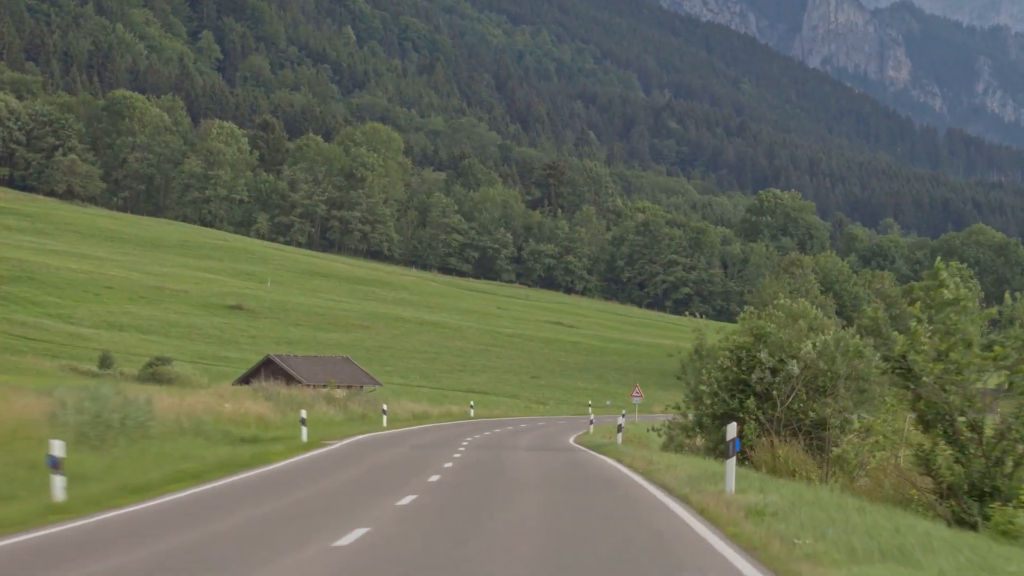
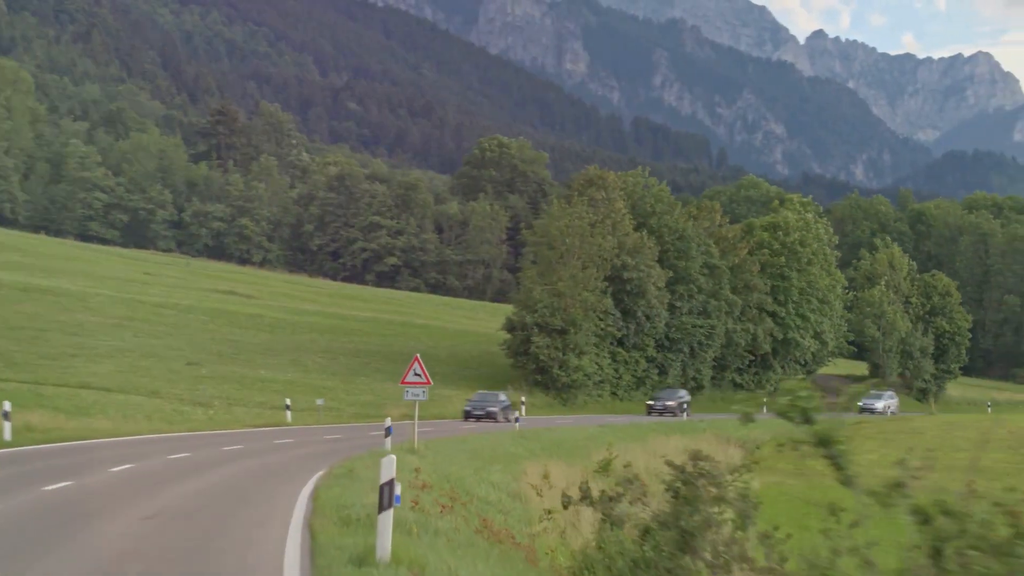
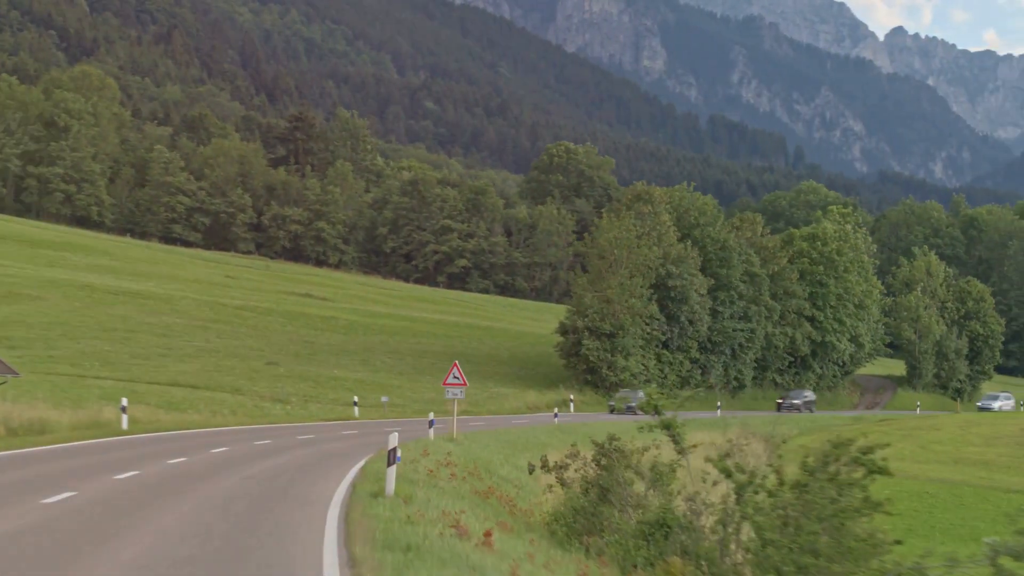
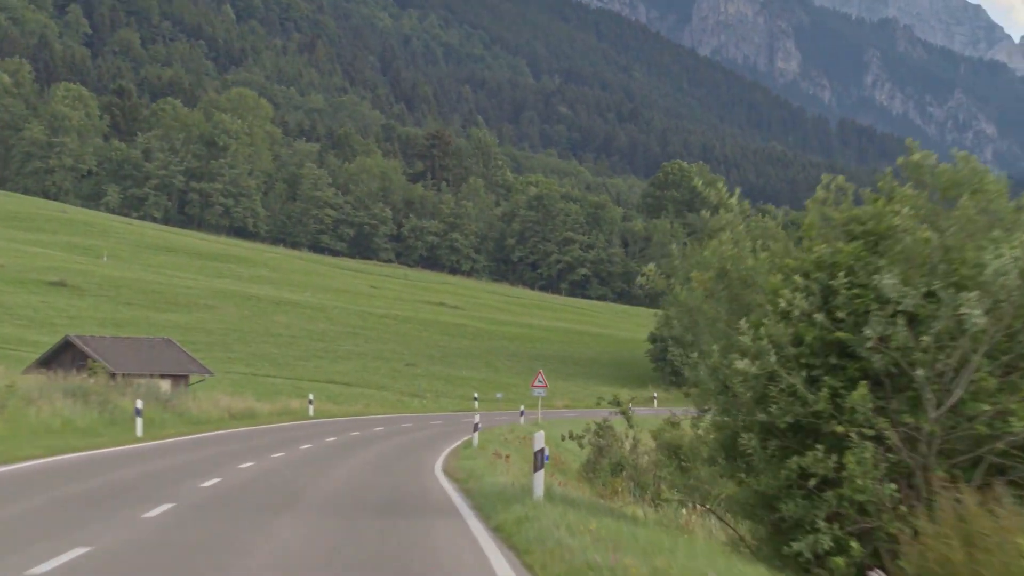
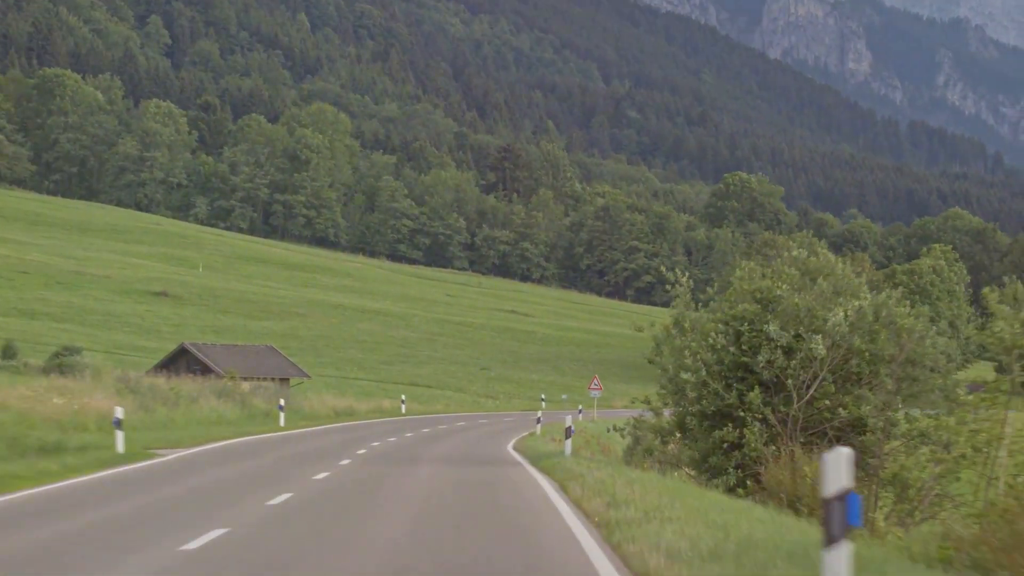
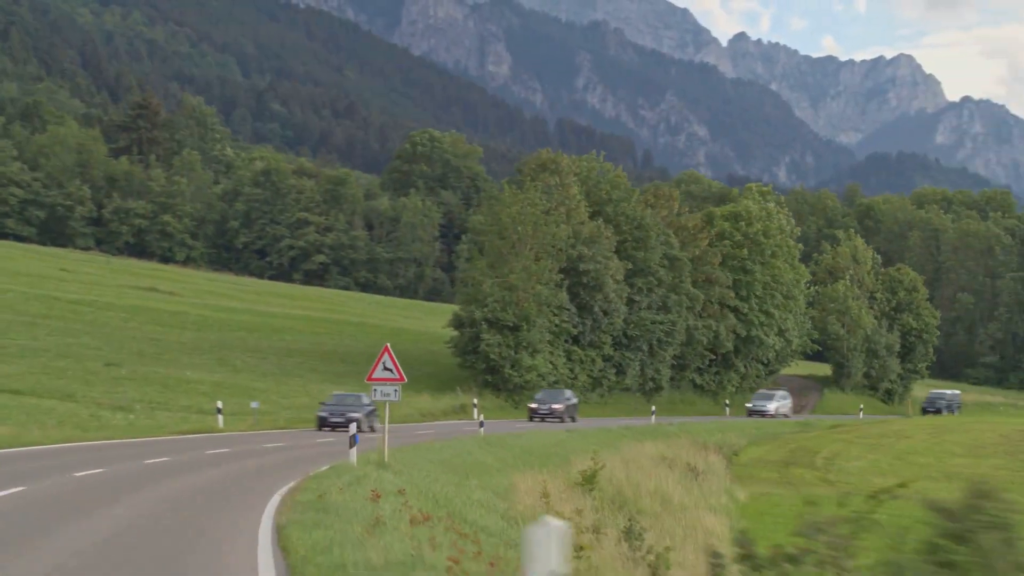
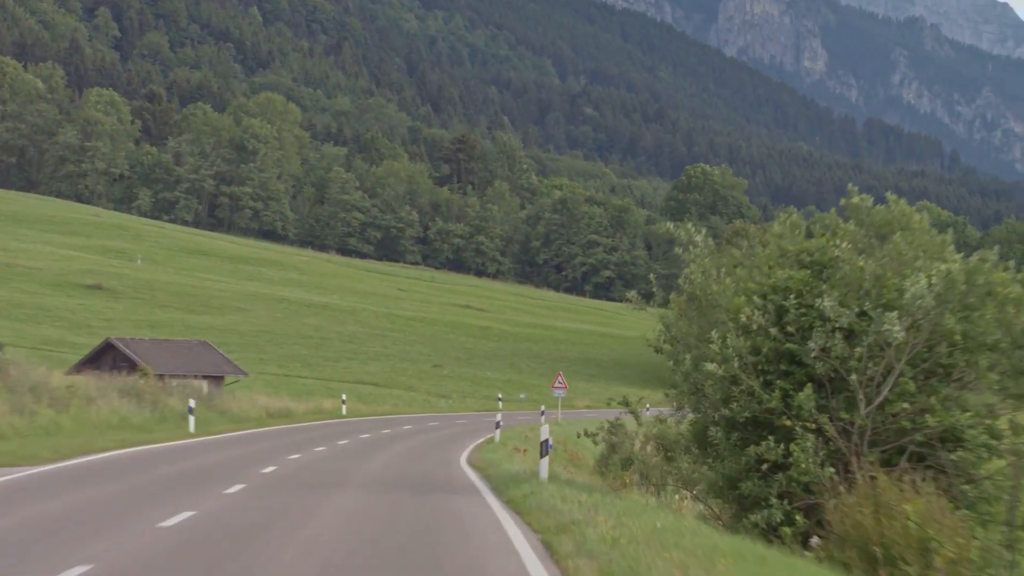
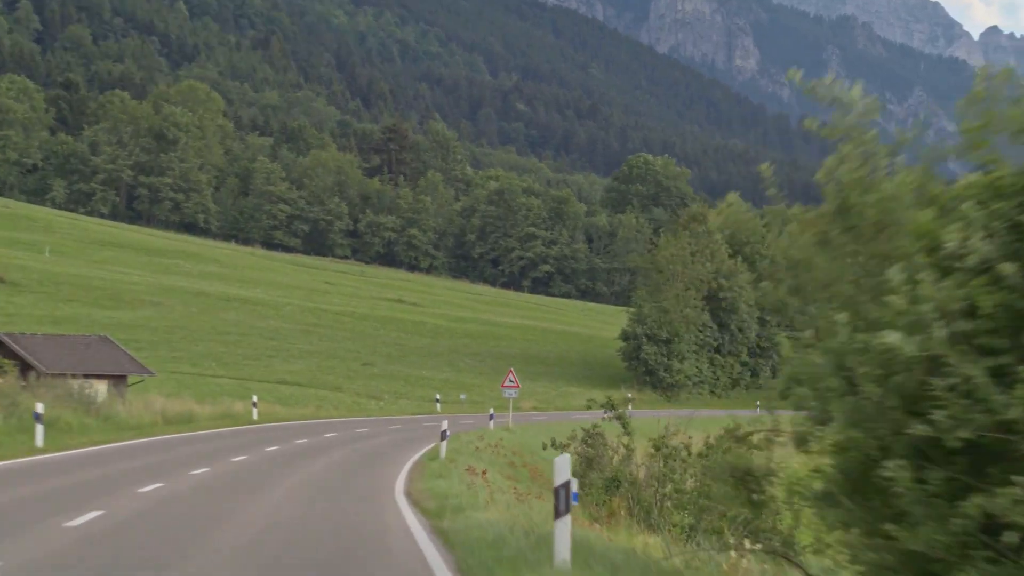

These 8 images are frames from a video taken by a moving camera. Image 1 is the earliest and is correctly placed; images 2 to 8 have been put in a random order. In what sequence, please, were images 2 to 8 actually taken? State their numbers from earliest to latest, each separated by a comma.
5, 7, 4, 8, 3, 2, 6
